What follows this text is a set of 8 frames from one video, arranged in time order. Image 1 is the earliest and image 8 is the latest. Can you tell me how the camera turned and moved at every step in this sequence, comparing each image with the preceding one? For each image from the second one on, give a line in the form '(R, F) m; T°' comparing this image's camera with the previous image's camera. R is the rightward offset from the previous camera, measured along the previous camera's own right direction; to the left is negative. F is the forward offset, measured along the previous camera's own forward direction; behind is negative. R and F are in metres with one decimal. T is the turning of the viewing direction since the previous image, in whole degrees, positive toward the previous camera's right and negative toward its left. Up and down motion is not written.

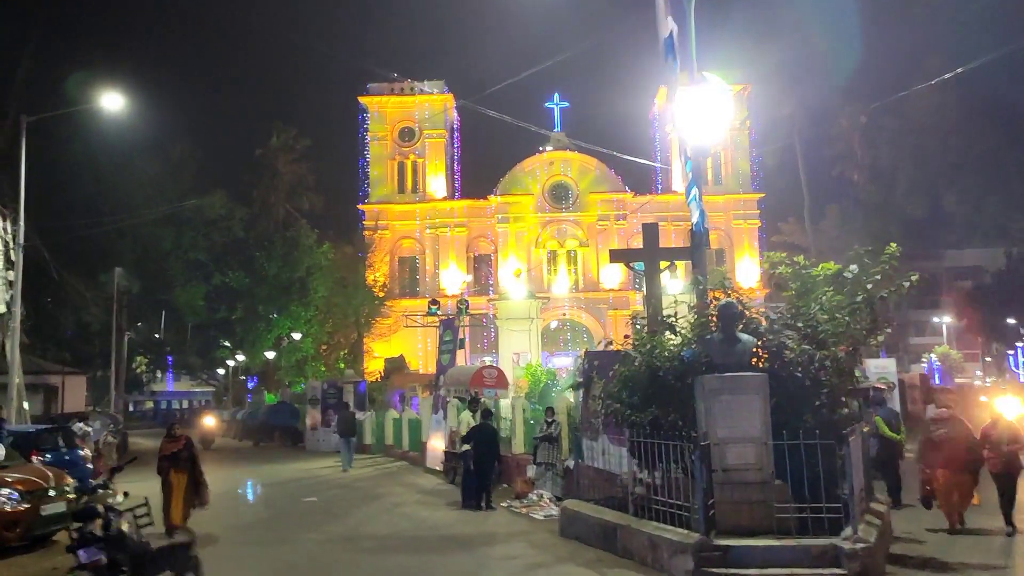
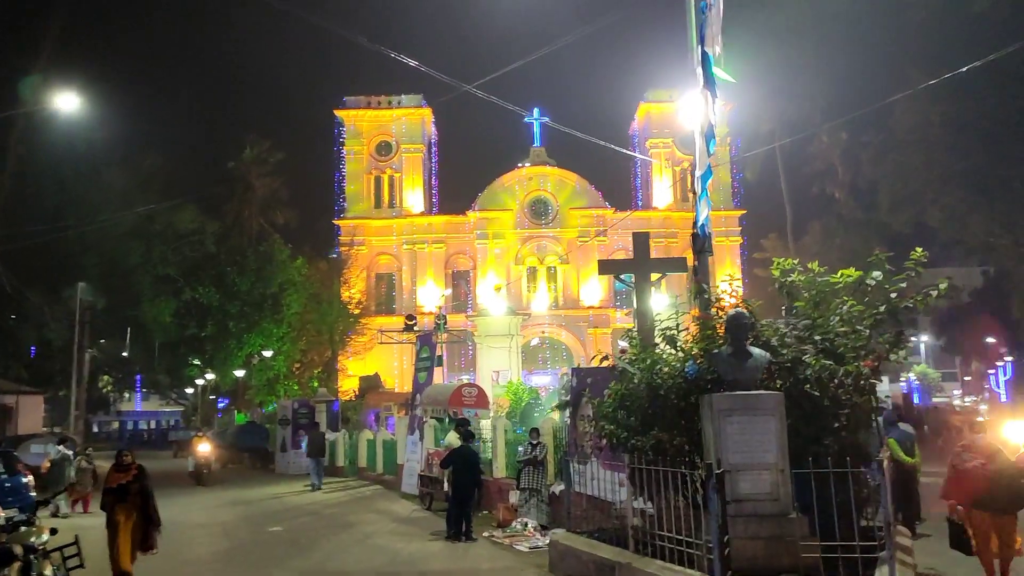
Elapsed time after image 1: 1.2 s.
(-0.1, +0.8) m; +2°
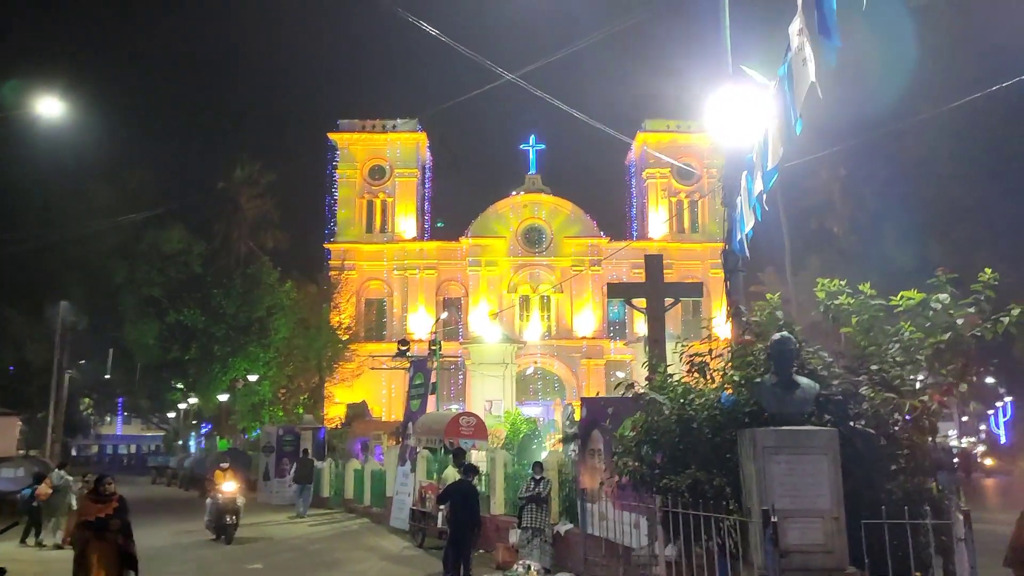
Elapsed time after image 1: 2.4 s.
(-0.2, +0.8) m; +1°
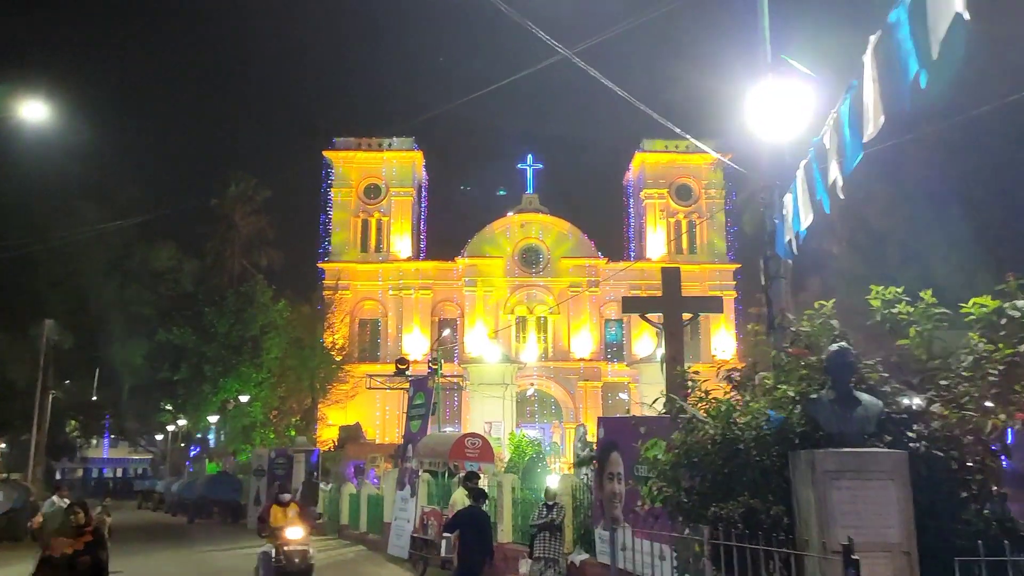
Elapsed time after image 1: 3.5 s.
(-0.2, +0.6) m; +1°
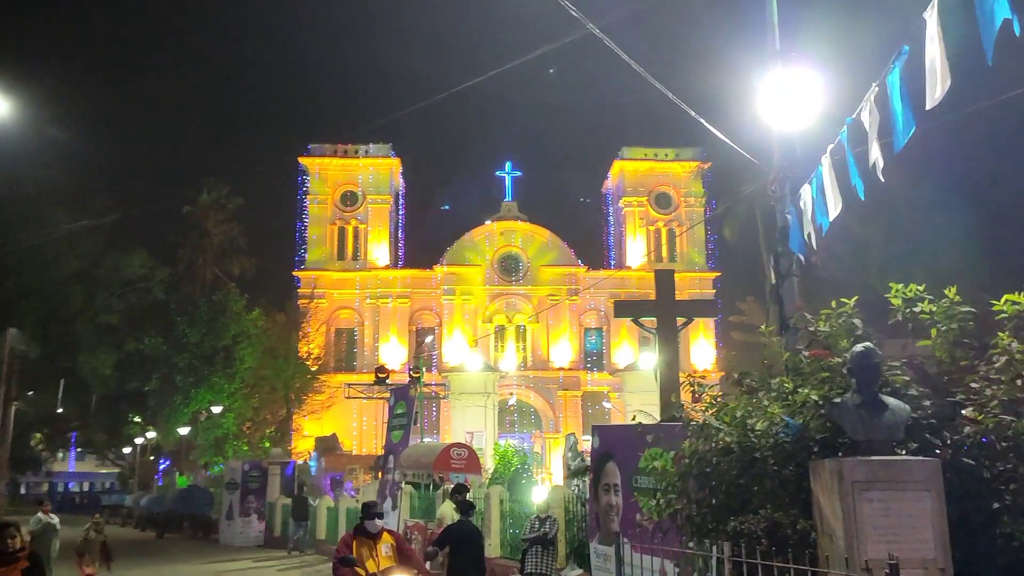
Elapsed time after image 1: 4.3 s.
(-0.2, +0.4) m; +2°
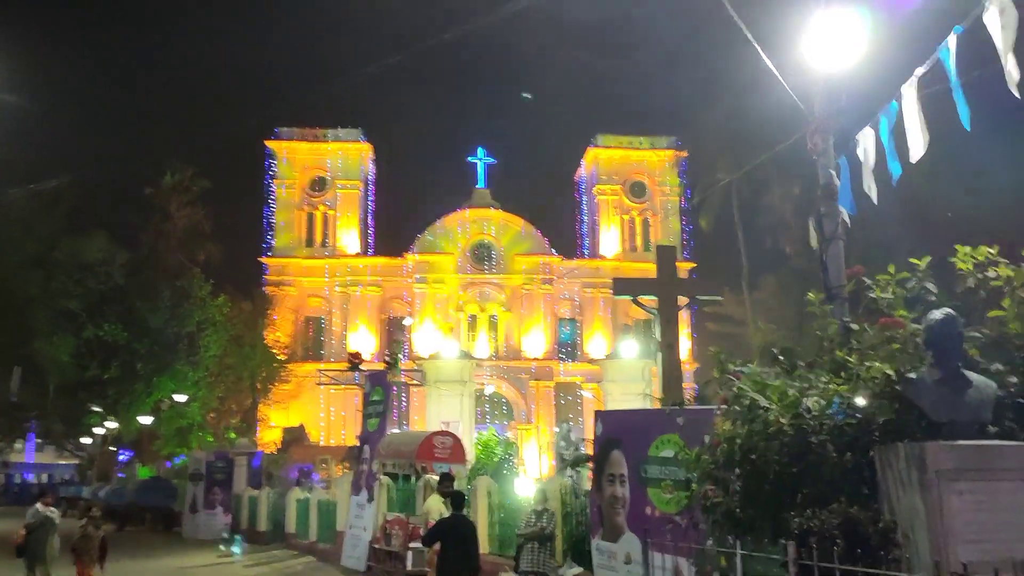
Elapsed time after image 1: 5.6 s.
(-0.3, +0.8) m; +2°
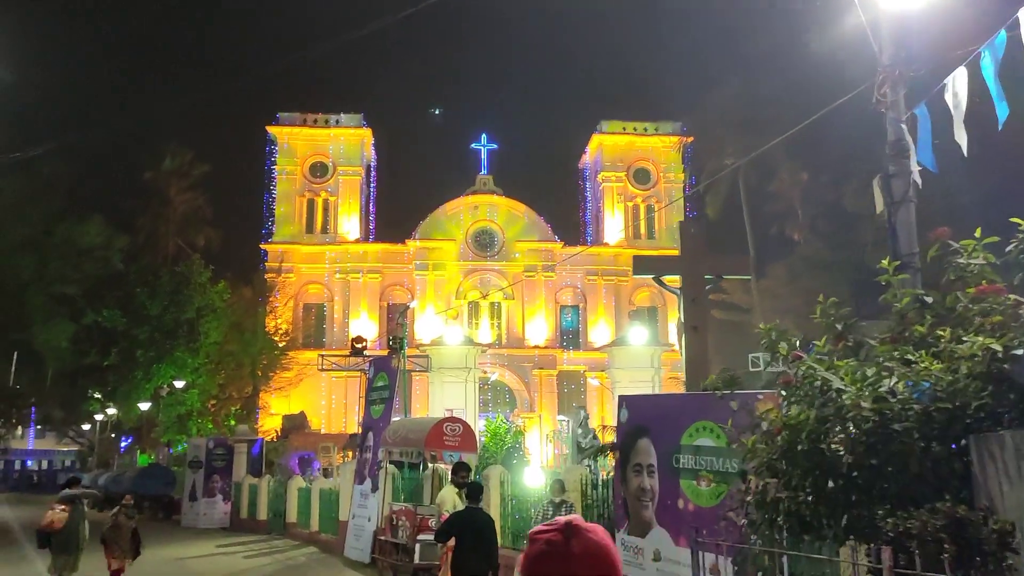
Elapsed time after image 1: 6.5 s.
(-0.2, +0.6) m; 0°
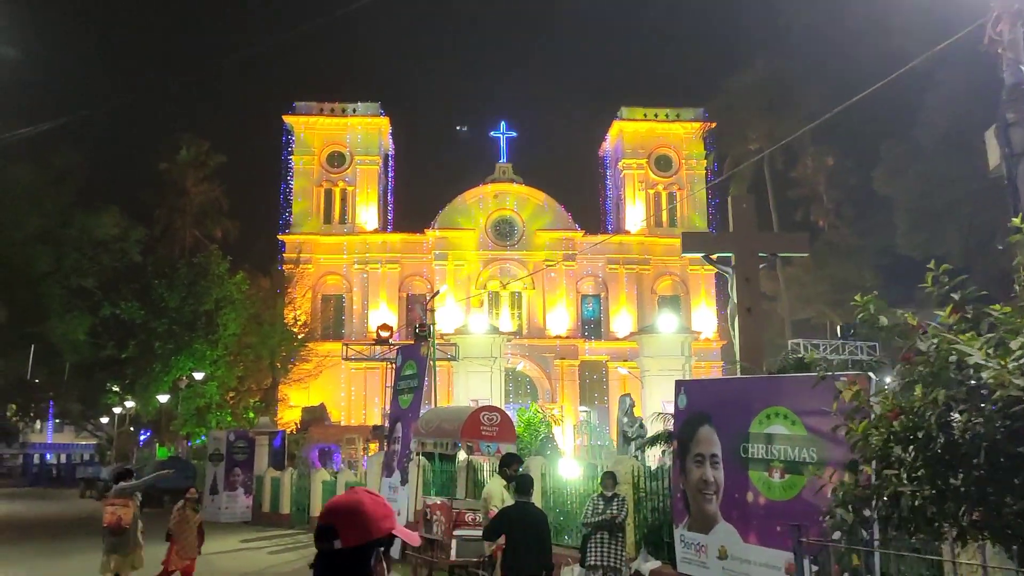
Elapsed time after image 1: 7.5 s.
(-0.3, +0.6) m; -1°
